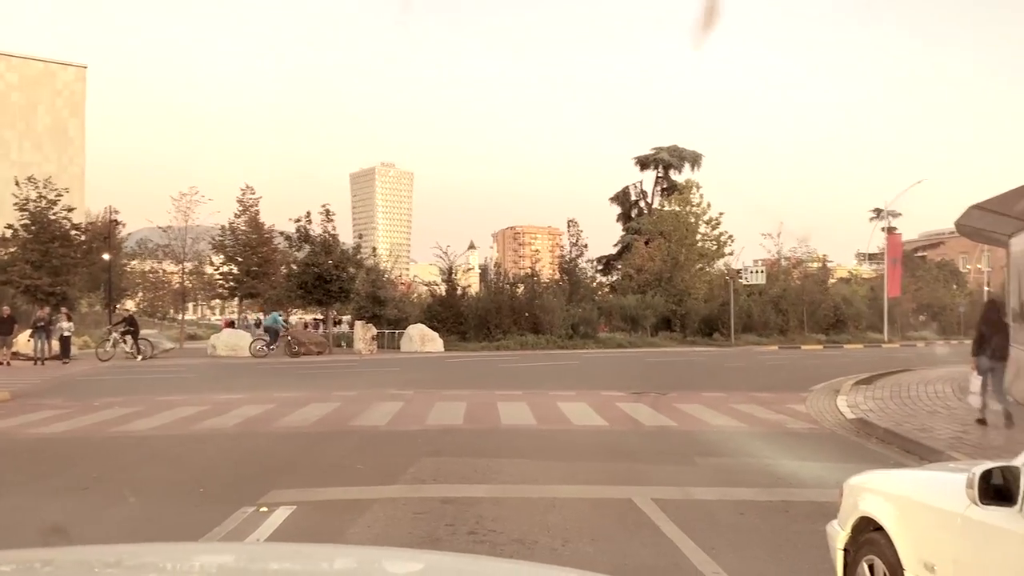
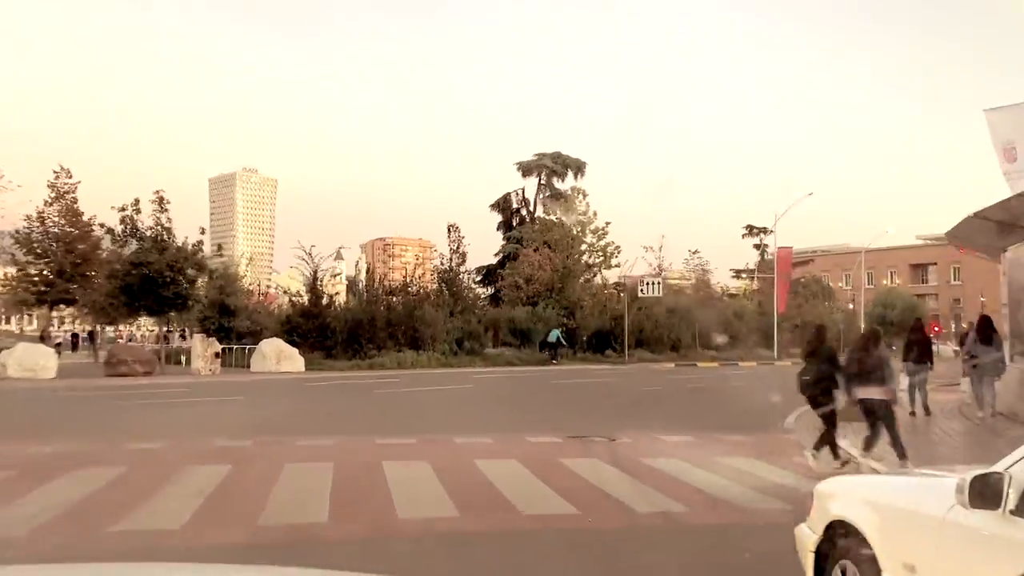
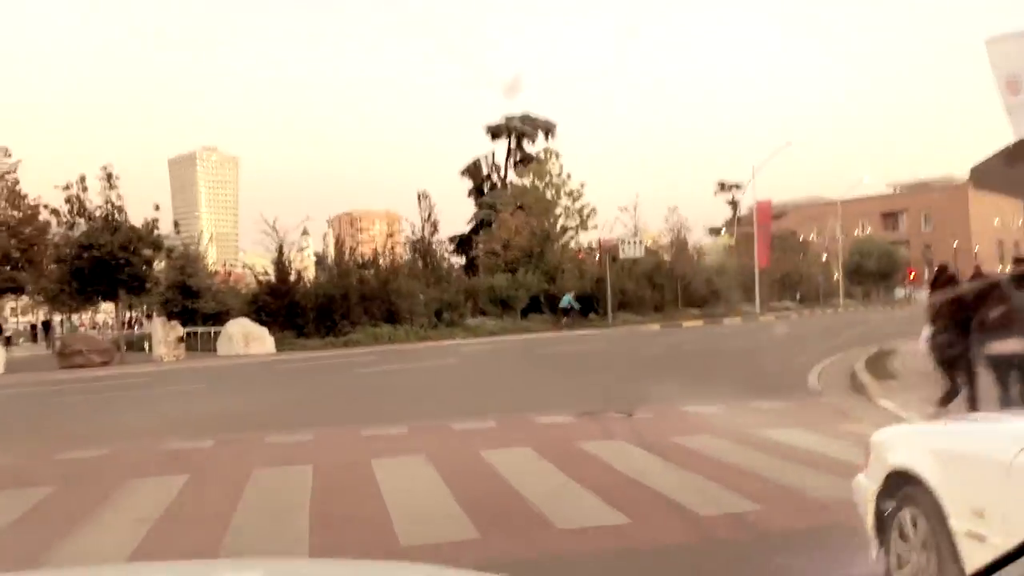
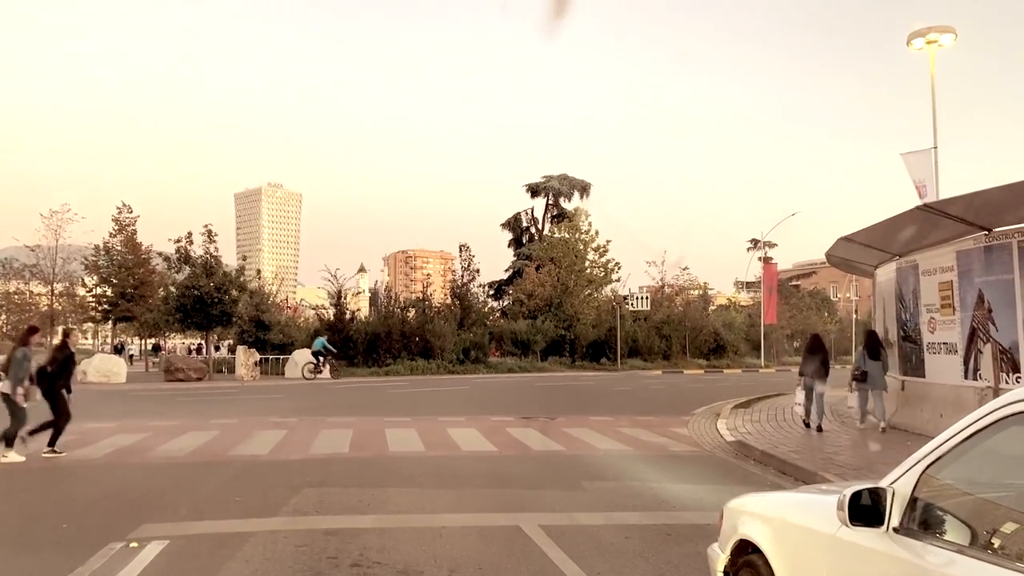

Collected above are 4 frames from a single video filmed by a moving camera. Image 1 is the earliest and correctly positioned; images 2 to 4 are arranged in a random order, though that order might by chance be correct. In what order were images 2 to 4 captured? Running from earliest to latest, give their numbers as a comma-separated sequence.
4, 2, 3
